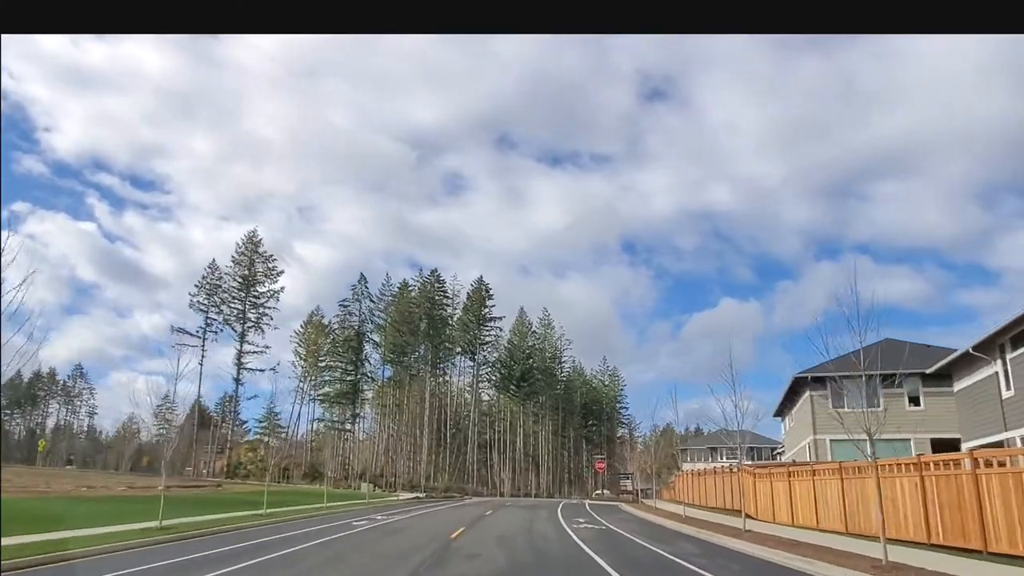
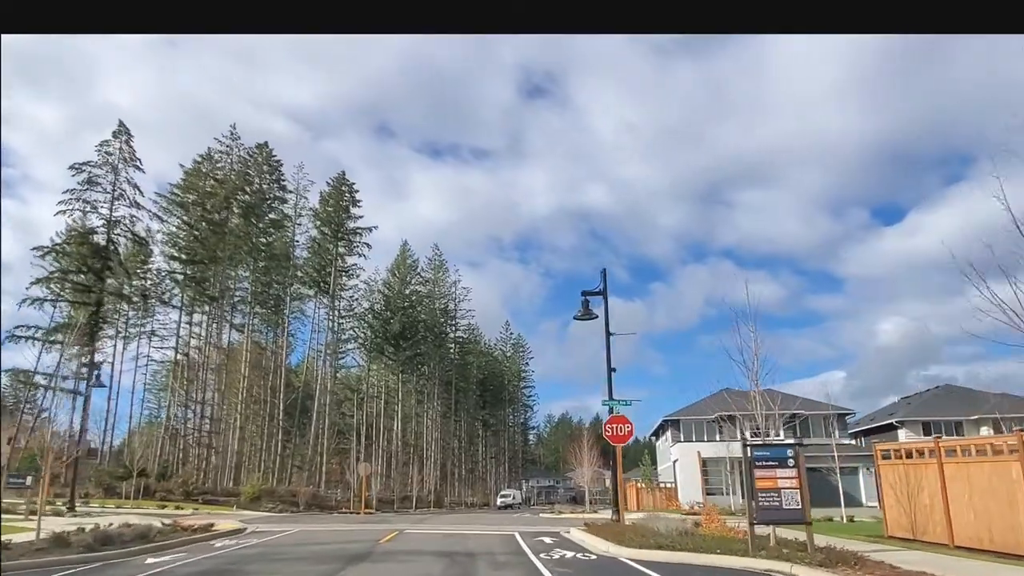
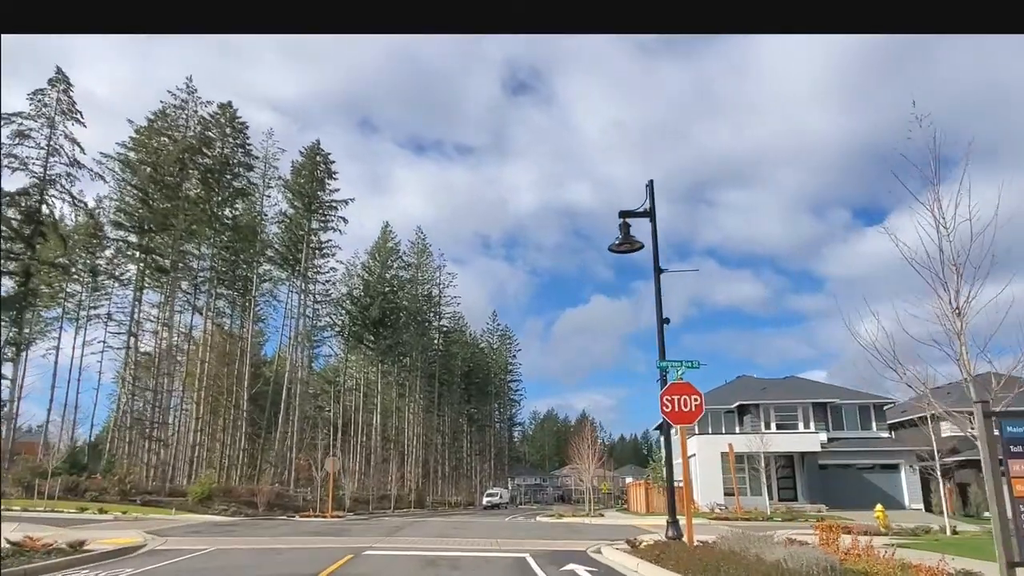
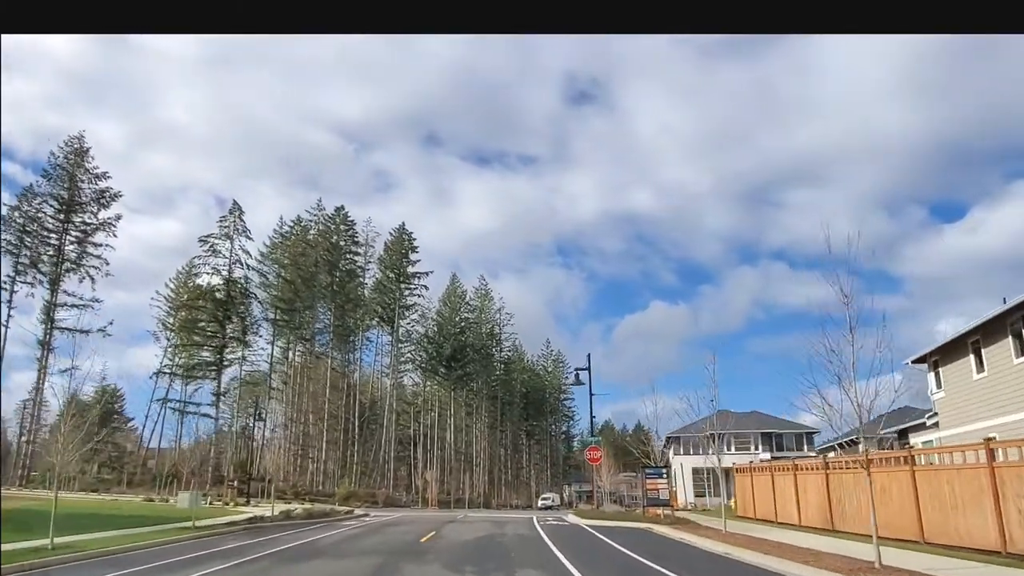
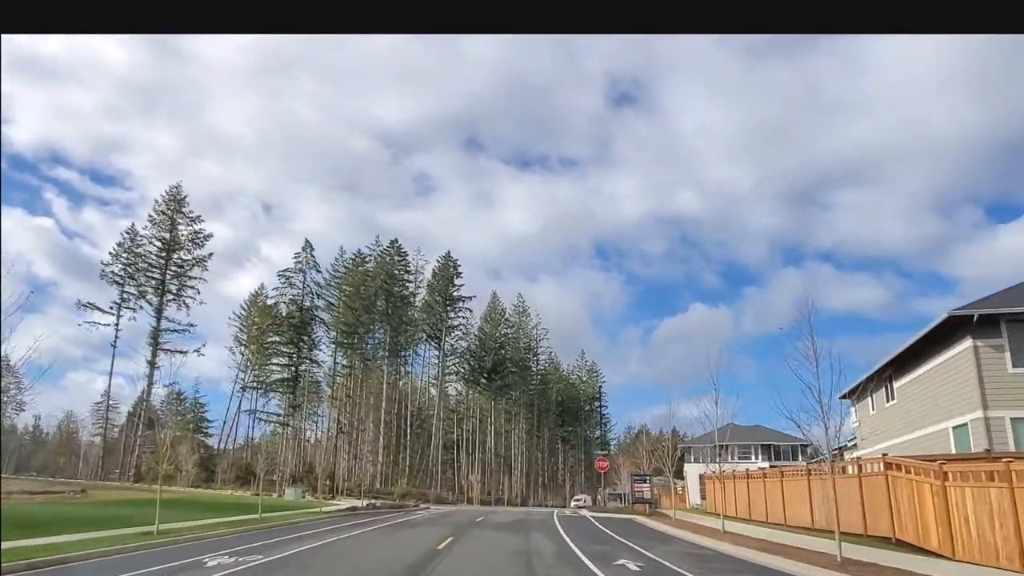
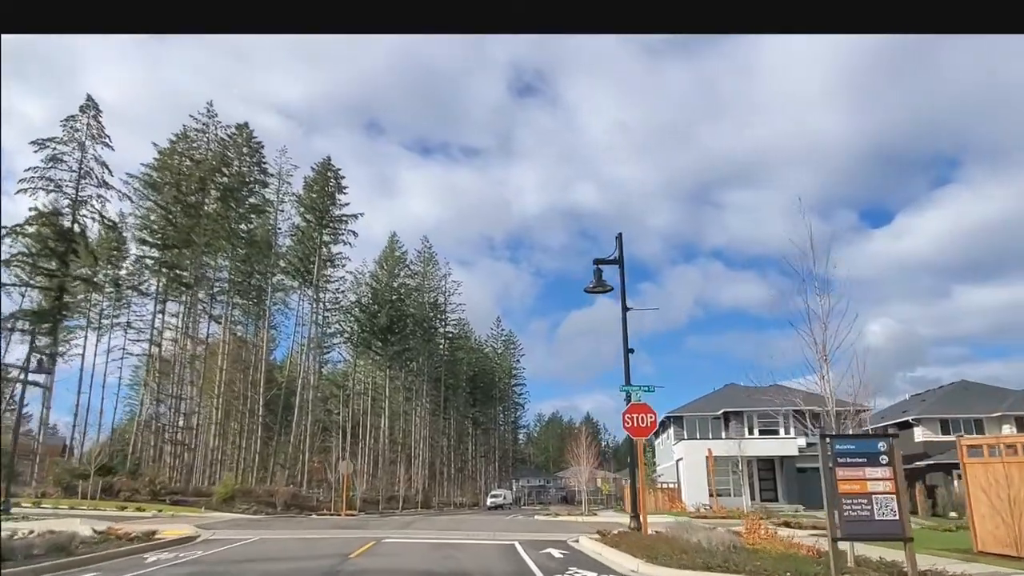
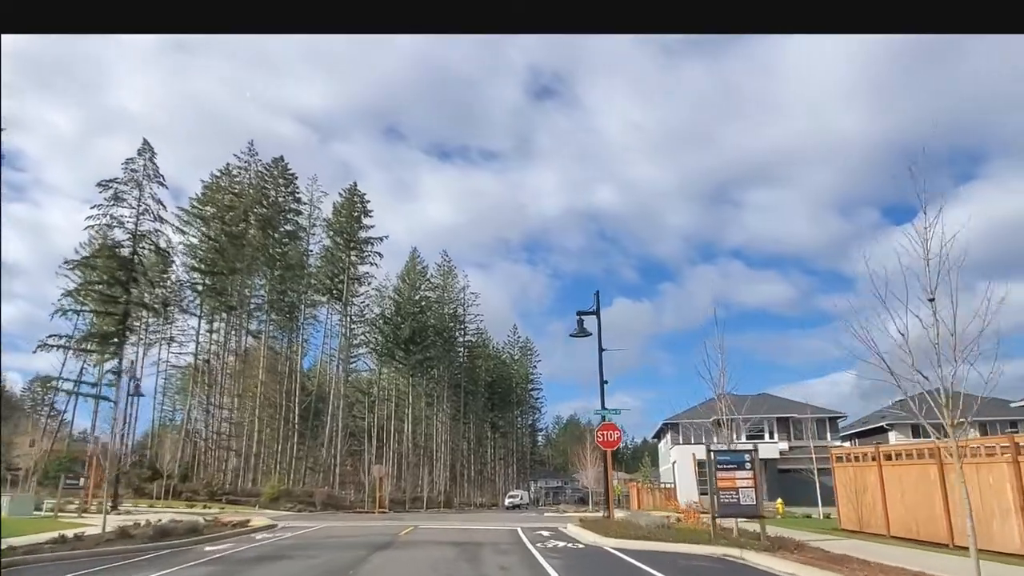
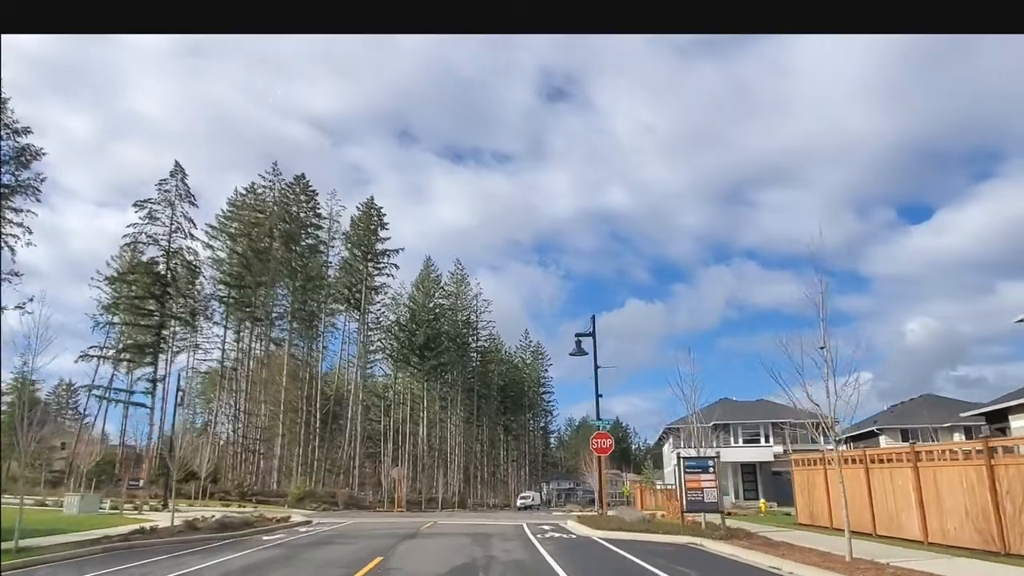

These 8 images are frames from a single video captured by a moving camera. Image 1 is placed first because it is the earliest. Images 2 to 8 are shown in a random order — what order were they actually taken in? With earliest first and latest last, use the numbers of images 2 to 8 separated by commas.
5, 4, 8, 7, 2, 6, 3
